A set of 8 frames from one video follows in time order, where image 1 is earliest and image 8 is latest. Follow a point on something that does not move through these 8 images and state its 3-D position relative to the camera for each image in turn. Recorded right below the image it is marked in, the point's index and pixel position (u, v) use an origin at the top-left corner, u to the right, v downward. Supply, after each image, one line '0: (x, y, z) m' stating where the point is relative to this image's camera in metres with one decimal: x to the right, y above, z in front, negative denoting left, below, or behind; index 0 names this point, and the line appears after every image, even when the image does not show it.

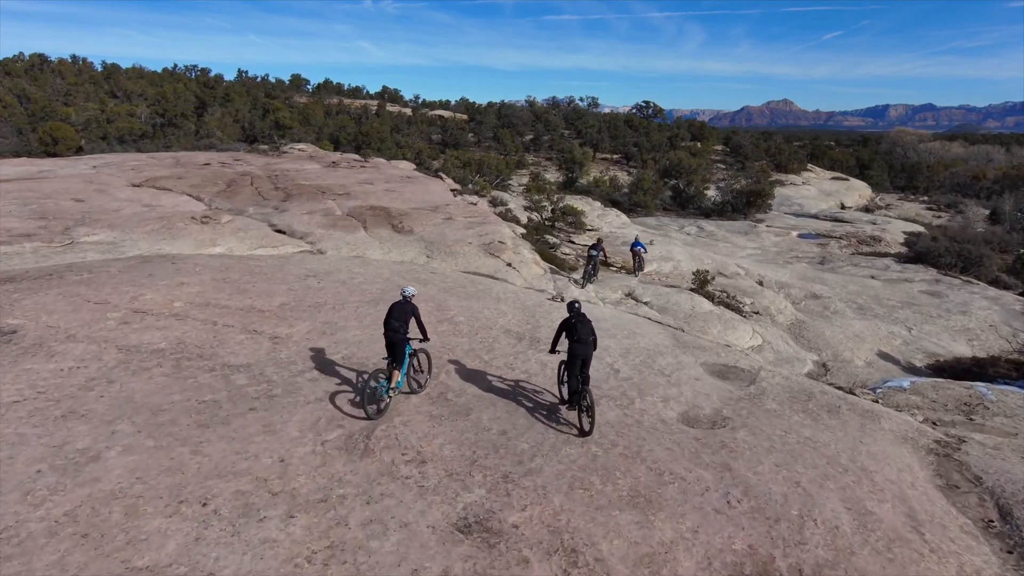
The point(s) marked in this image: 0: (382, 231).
0: (-4.1, +1.8, +19.9) m
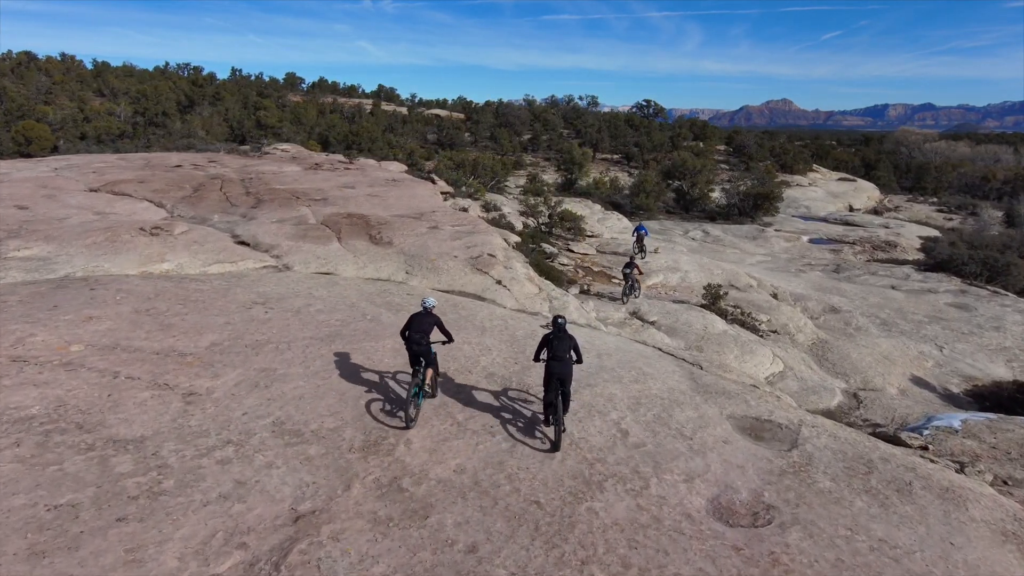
0: (-4.3, +1.3, +17.9) m
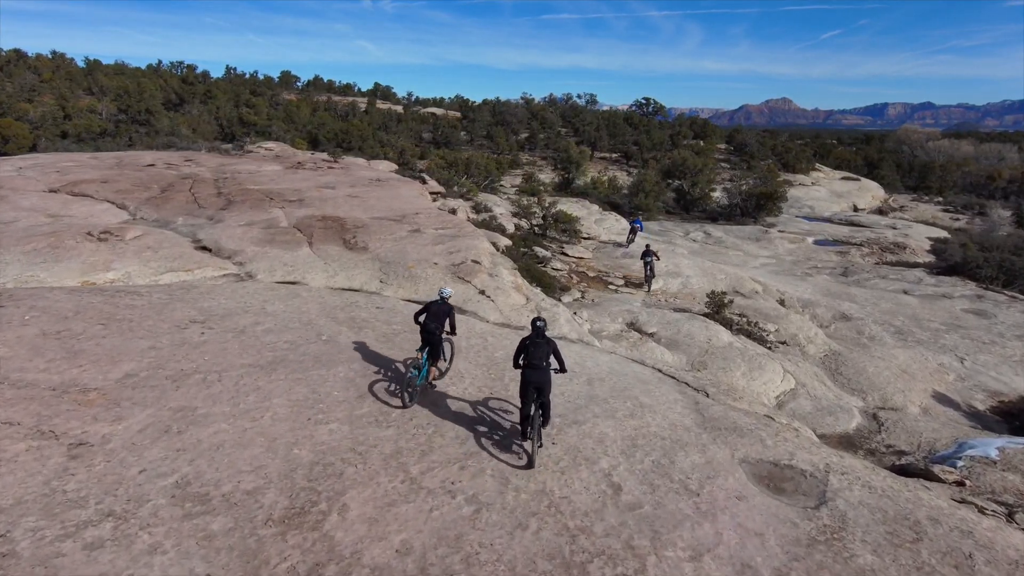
0: (-4.7, +1.1, +16.4) m
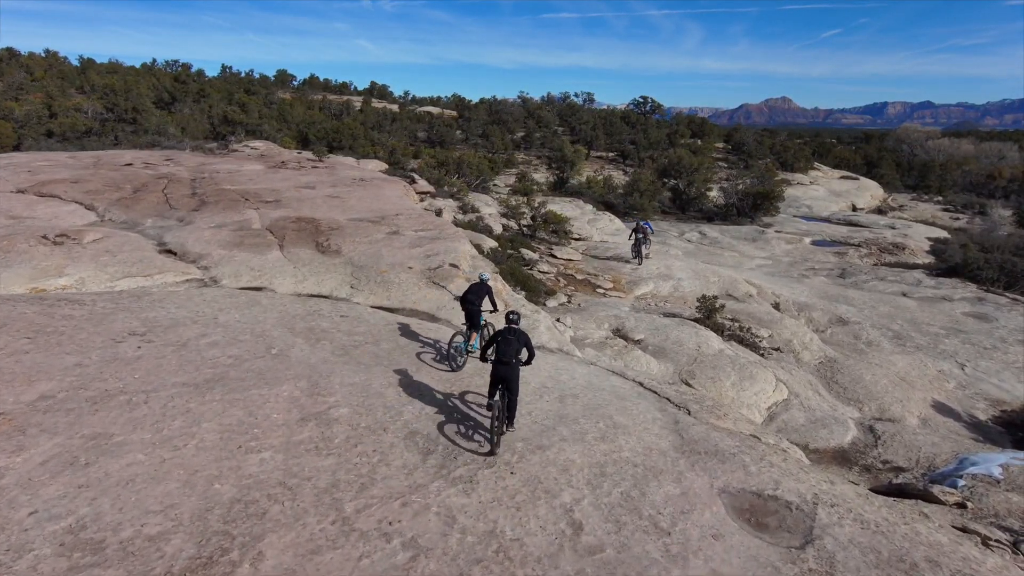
0: (-5.2, +0.9, +15.7) m
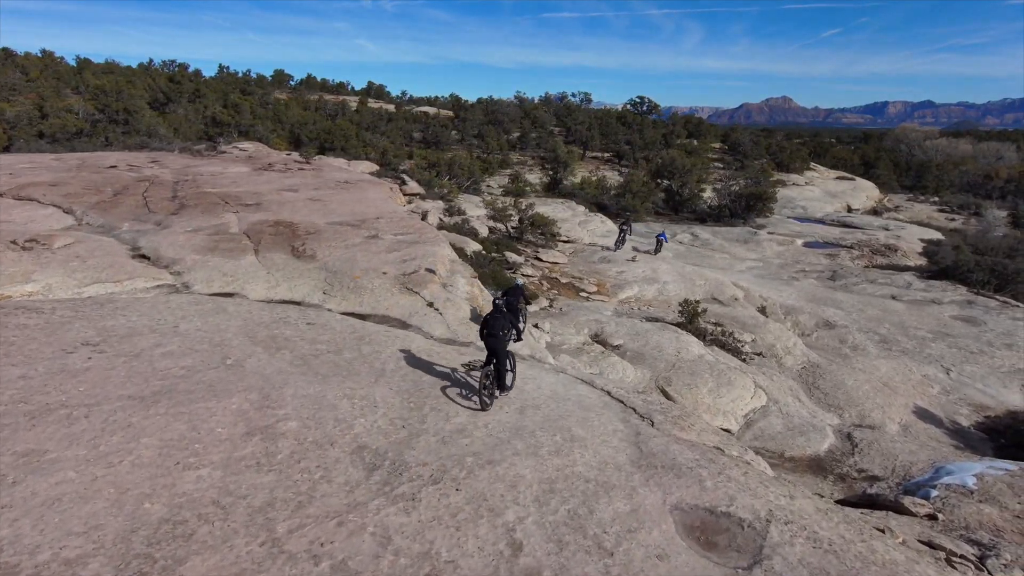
0: (-5.7, +0.8, +15.5) m
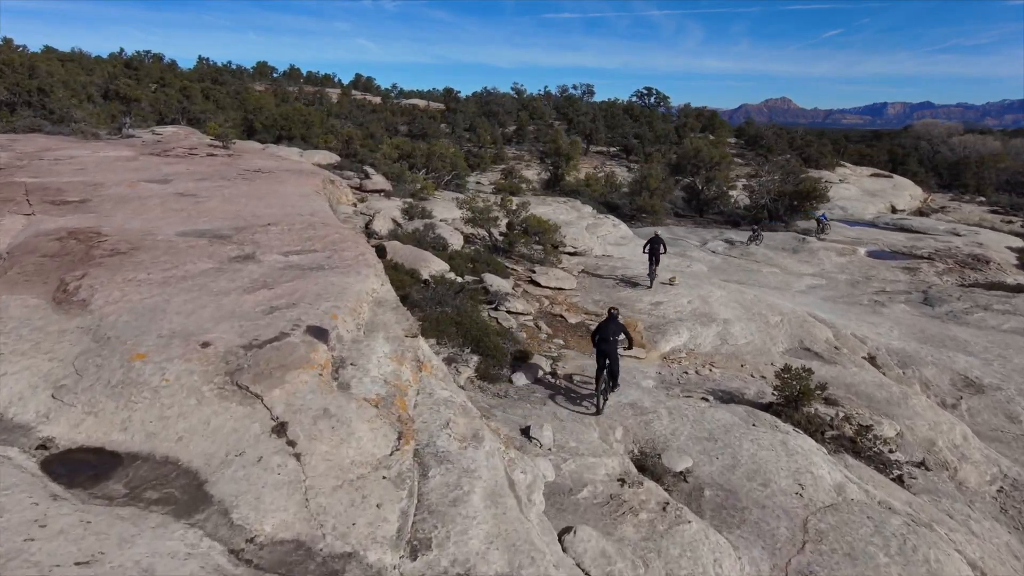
0: (-6.1, -0.1, +8.0) m
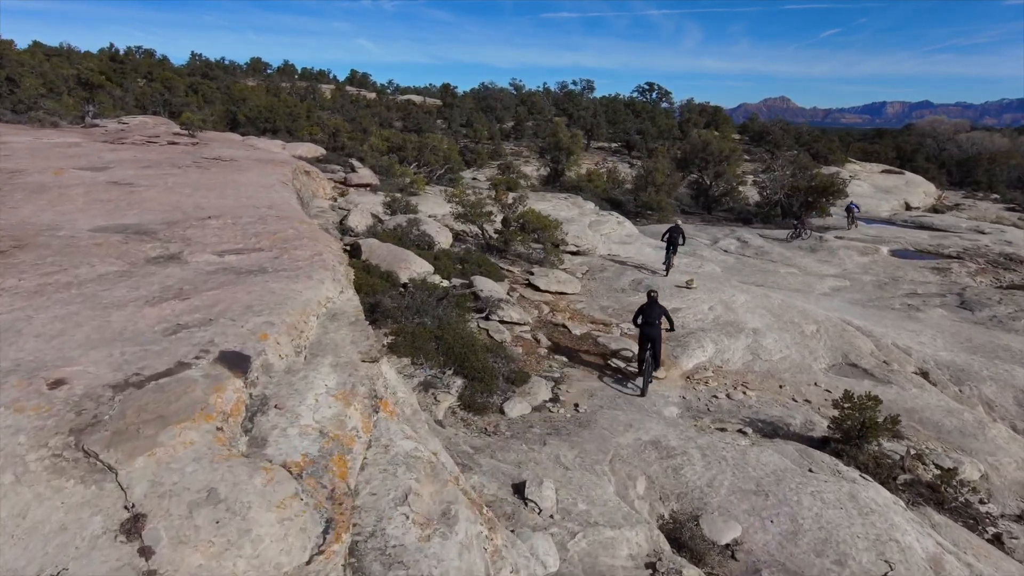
0: (-6.2, -0.2, +5.9) m
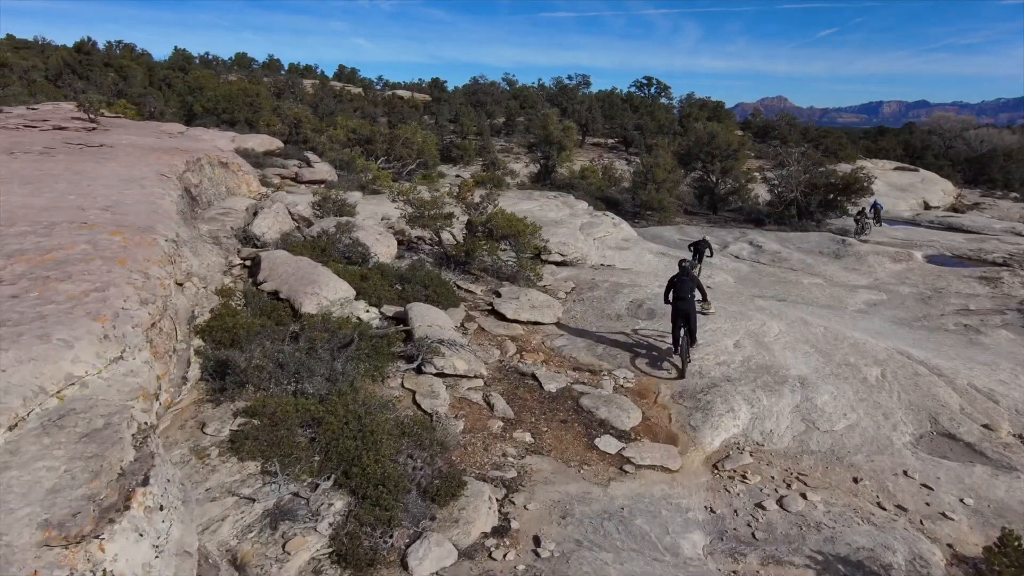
0: (-6.9, -0.7, +2.3) m
